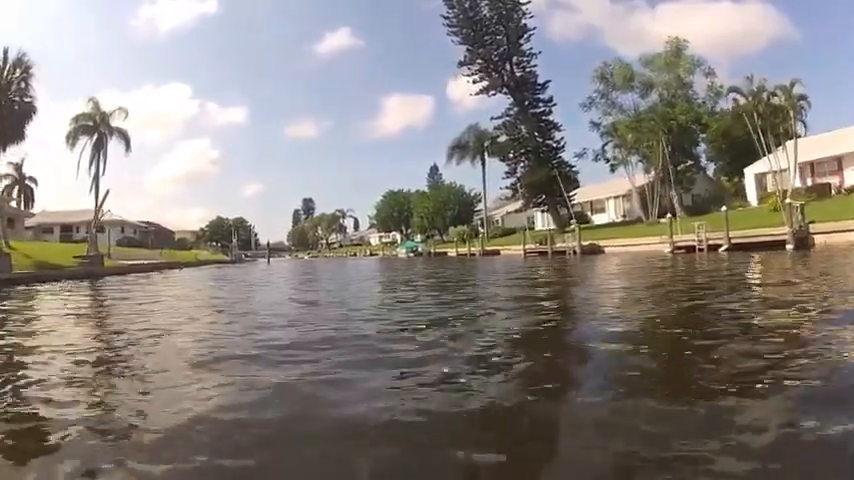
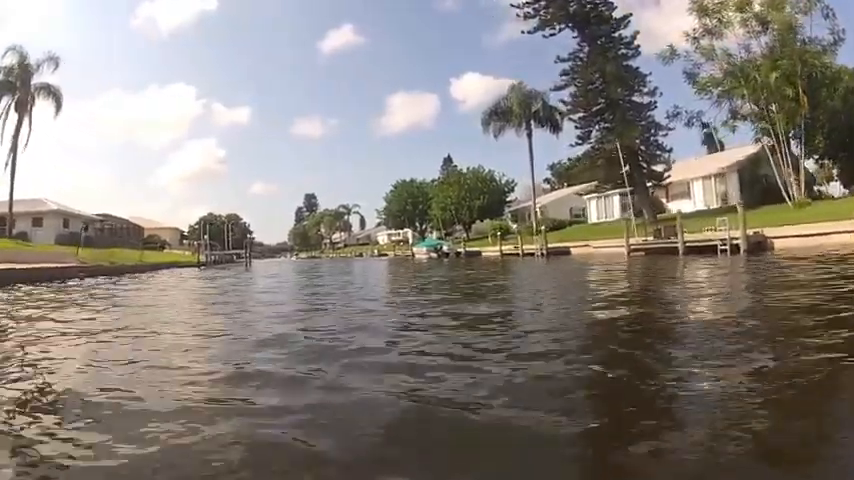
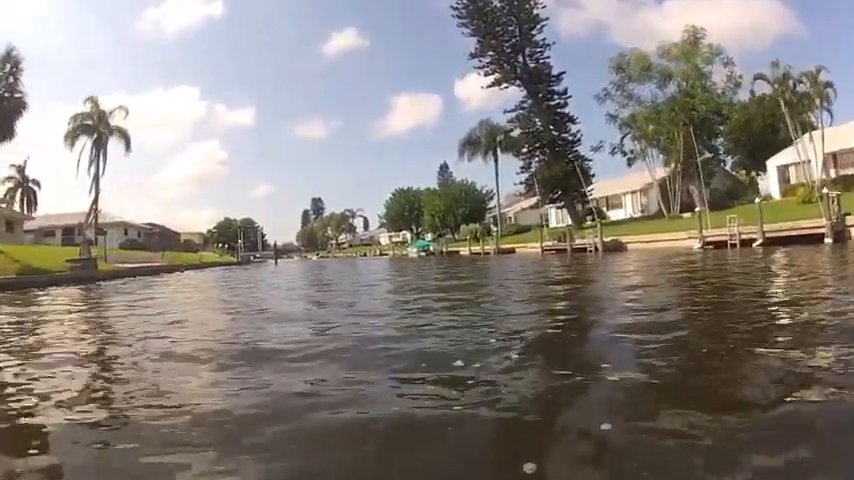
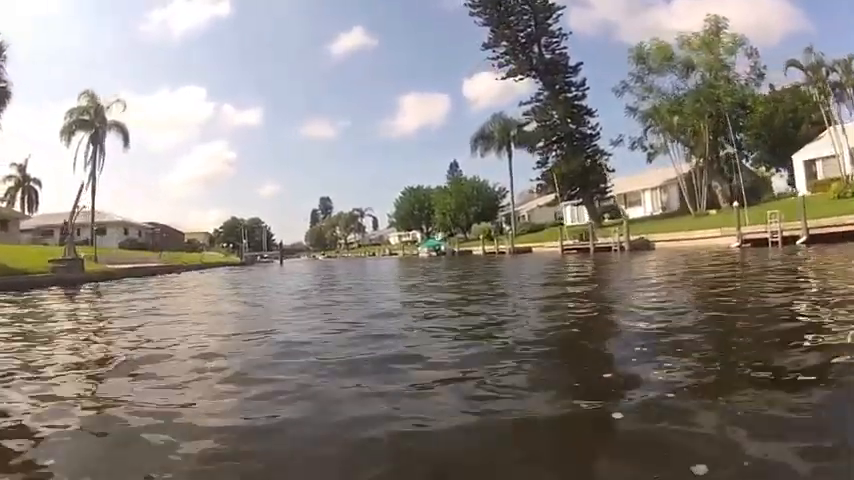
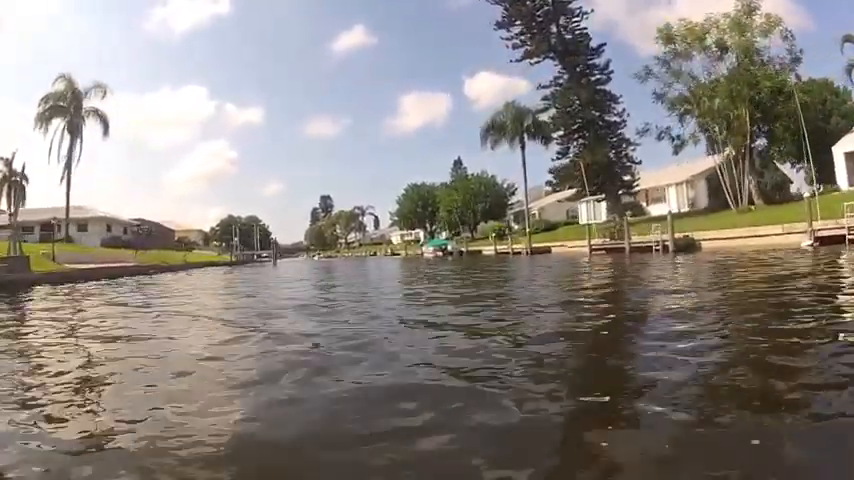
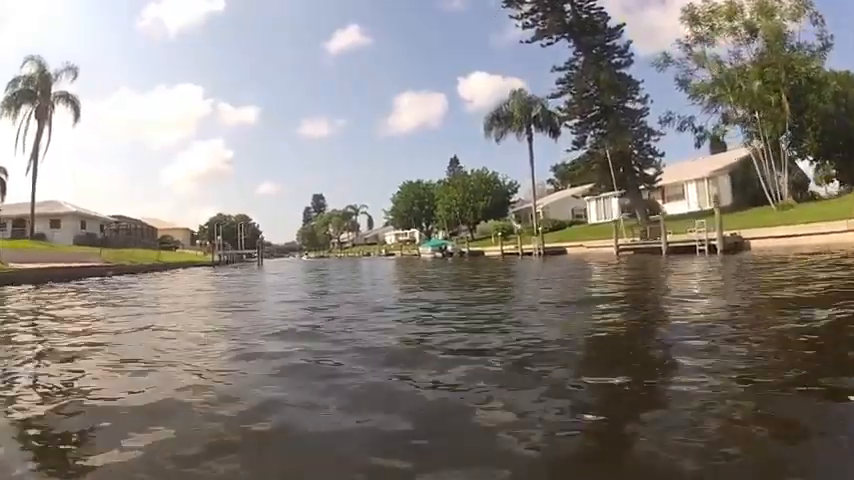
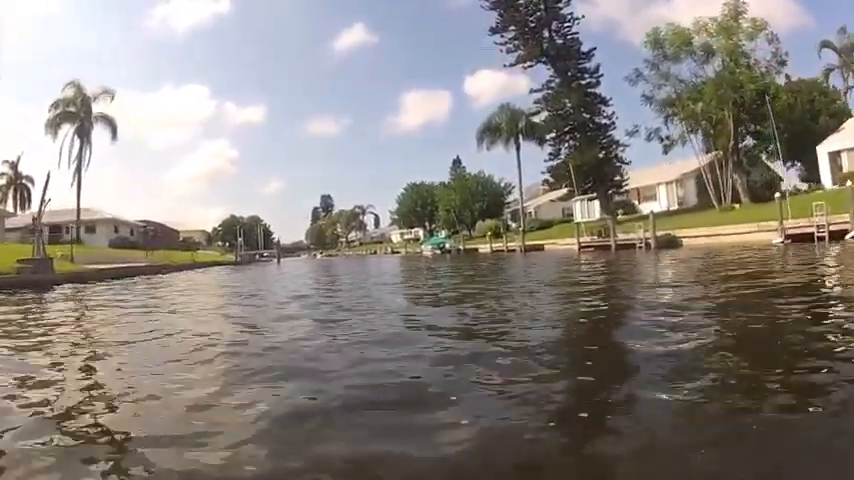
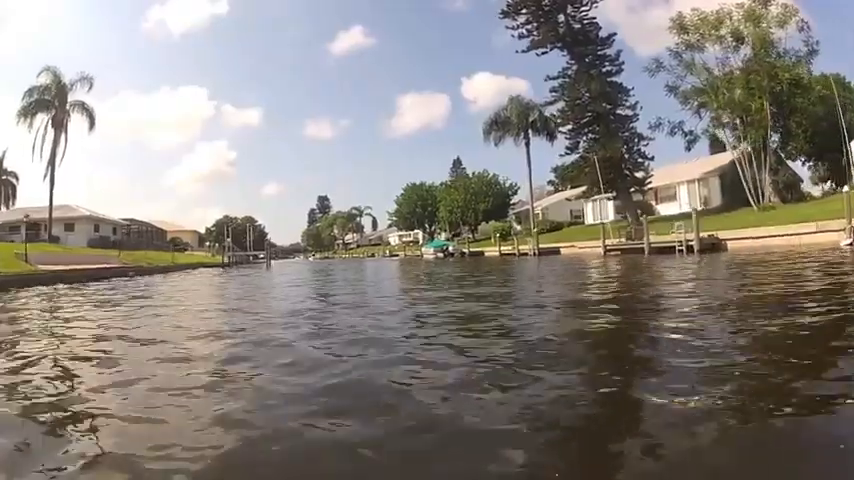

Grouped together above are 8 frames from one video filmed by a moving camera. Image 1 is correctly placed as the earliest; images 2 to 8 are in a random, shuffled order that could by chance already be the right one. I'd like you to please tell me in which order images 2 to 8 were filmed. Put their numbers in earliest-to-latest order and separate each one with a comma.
3, 4, 7, 5, 8, 6, 2
